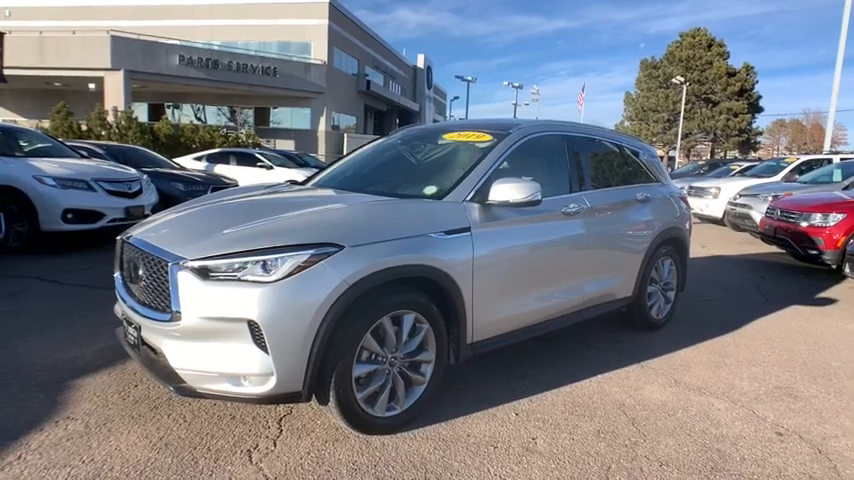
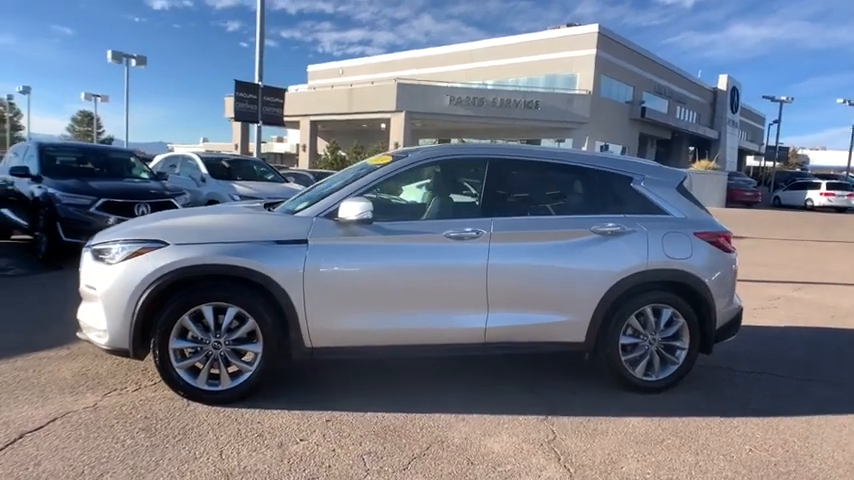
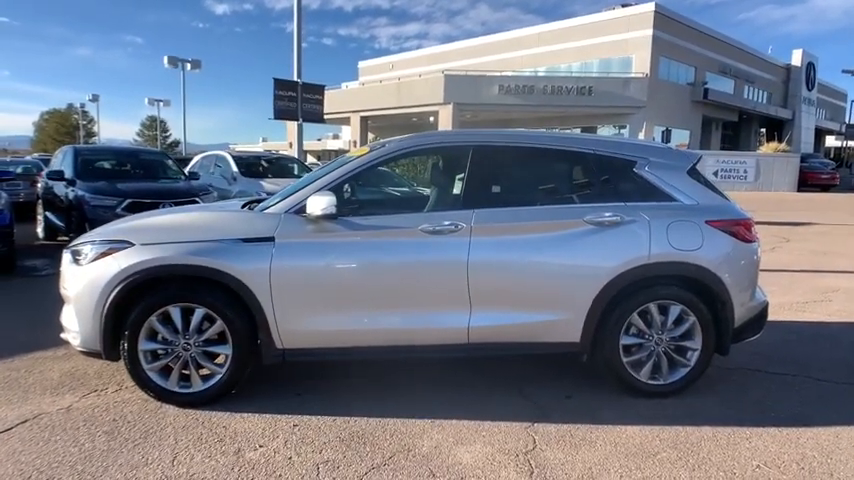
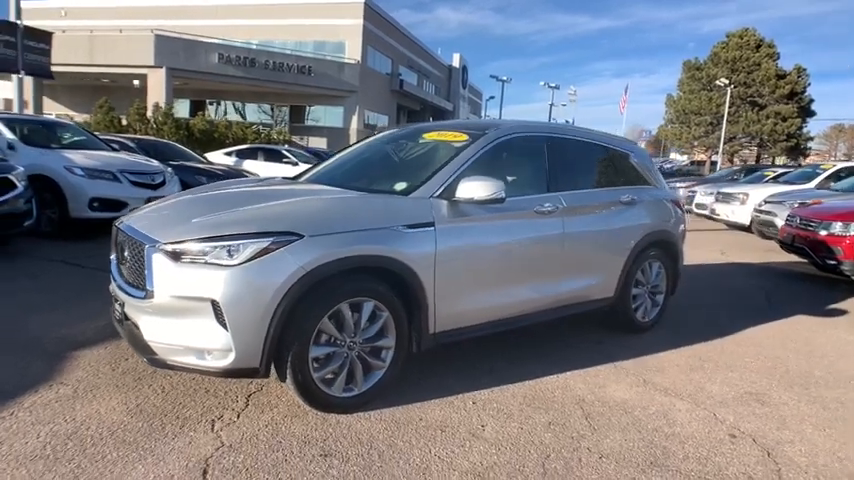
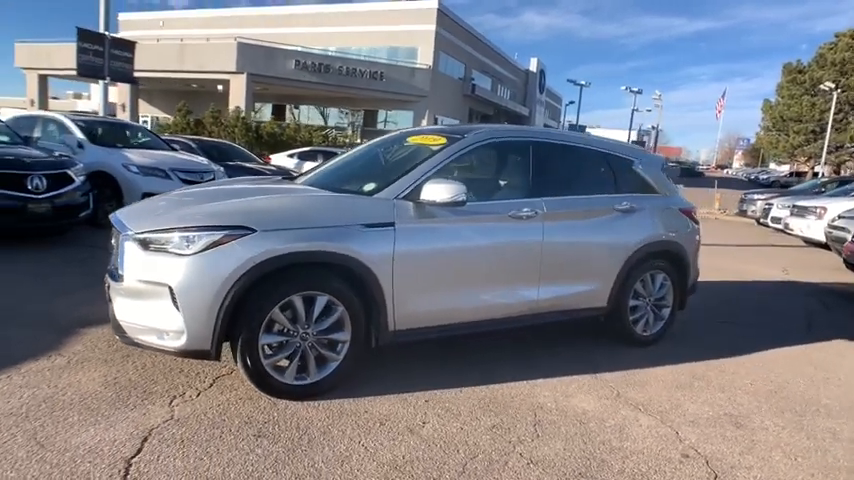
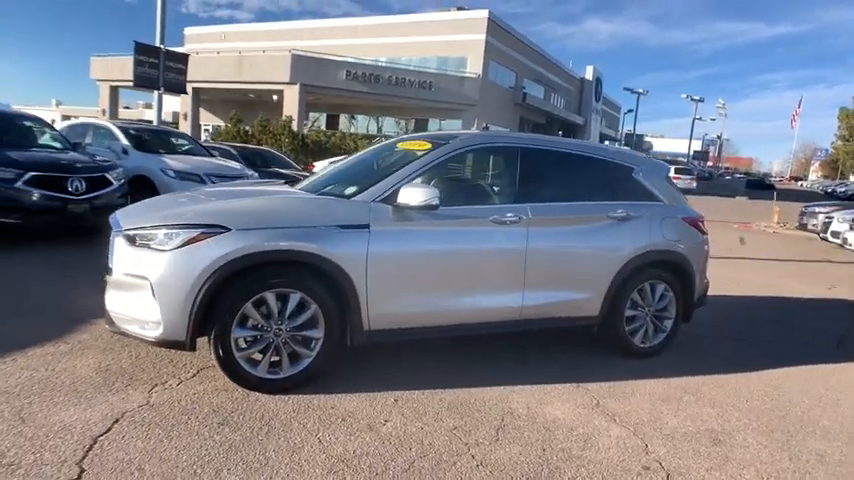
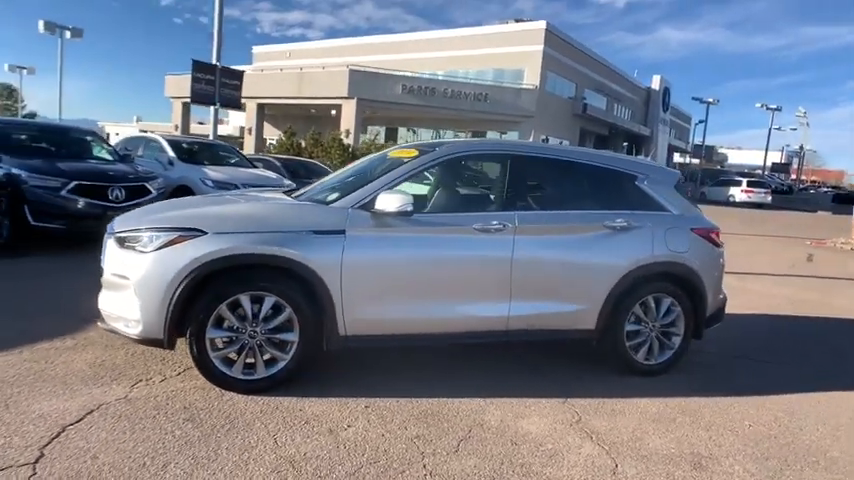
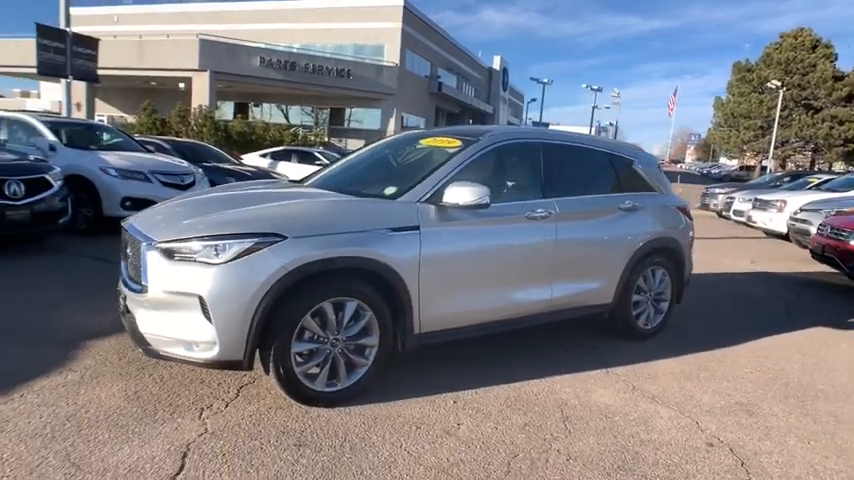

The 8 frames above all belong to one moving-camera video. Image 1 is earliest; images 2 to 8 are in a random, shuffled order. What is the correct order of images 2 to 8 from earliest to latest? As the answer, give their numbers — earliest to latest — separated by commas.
4, 8, 5, 6, 7, 2, 3
